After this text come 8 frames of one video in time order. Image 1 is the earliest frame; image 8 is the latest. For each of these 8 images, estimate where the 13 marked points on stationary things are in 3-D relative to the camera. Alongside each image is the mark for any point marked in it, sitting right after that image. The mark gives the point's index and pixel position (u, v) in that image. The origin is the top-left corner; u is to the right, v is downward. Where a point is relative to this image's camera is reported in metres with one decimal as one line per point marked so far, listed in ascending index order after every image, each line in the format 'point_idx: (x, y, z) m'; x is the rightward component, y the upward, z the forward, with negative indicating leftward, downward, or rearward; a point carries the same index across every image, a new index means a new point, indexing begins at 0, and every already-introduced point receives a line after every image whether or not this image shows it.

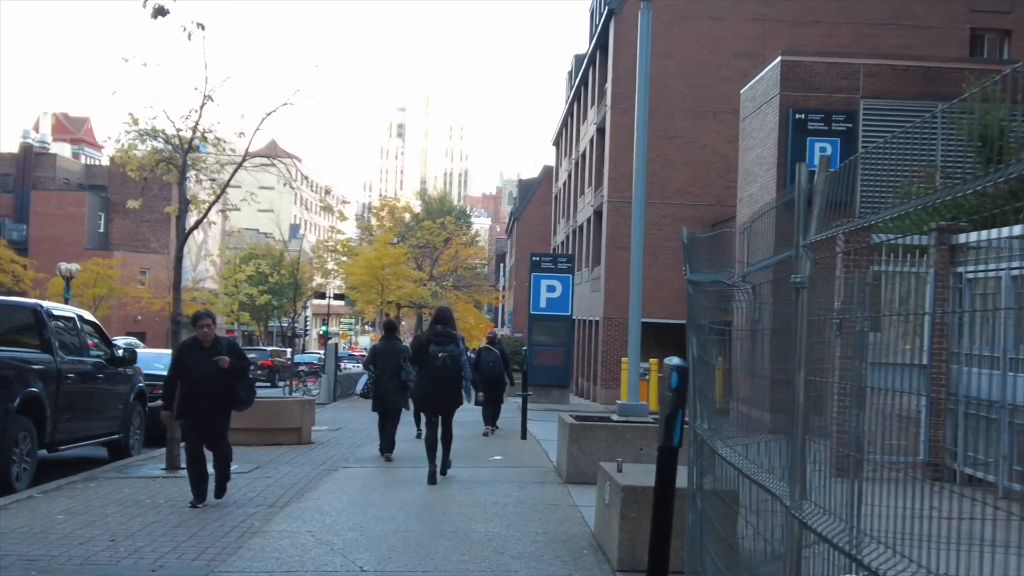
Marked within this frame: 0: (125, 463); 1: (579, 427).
0: (-4.4, -2.0, +11.9) m
1: (+0.7, -1.4, +10.6) m
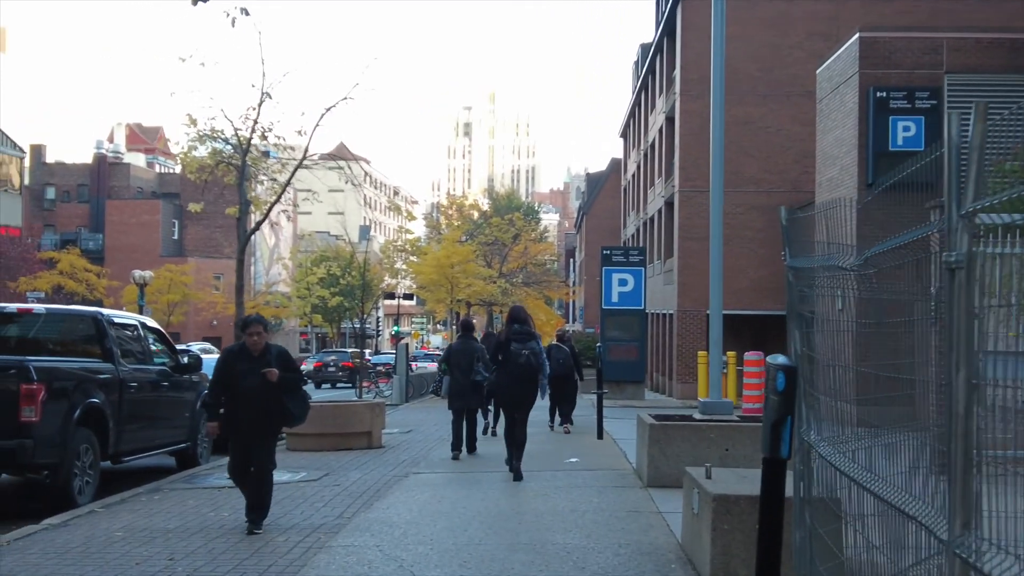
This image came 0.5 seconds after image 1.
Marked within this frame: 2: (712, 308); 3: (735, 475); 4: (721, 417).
0: (-3.6, -2.1, +11.6) m
1: (+1.4, -1.3, +10.0) m
2: (+2.2, -0.2, +11.2) m
3: (+1.5, -1.3, +6.9) m
4: (+2.1, -1.3, +10.5) m
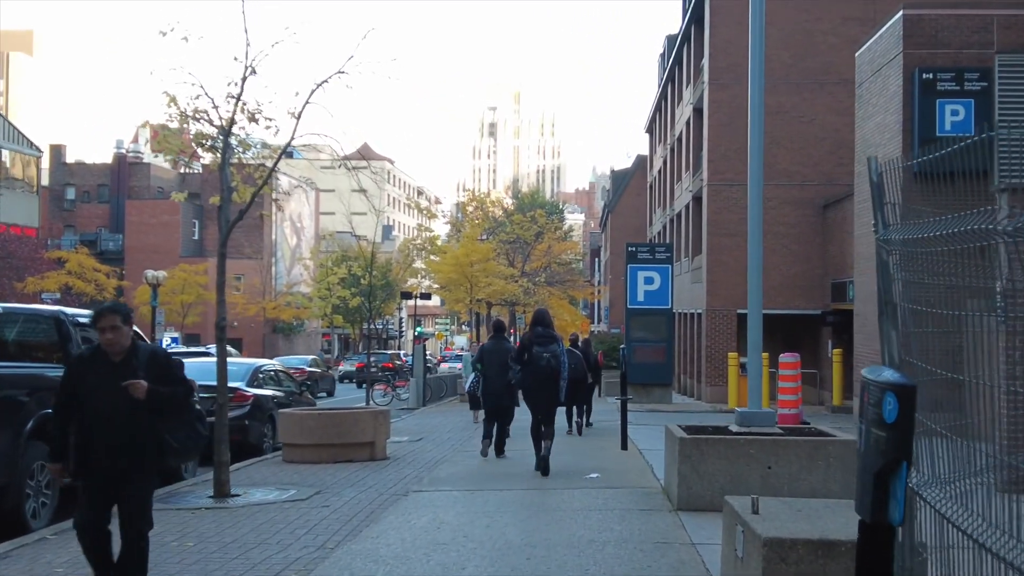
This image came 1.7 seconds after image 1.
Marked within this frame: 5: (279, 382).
0: (-3.4, -2.0, +10.5) m
1: (+1.5, -1.3, +8.7) m
2: (+2.3, -0.2, +9.9) m
3: (+1.5, -1.2, +5.7) m
4: (+2.2, -1.3, +9.3) m
5: (-3.5, -1.4, +15.7) m
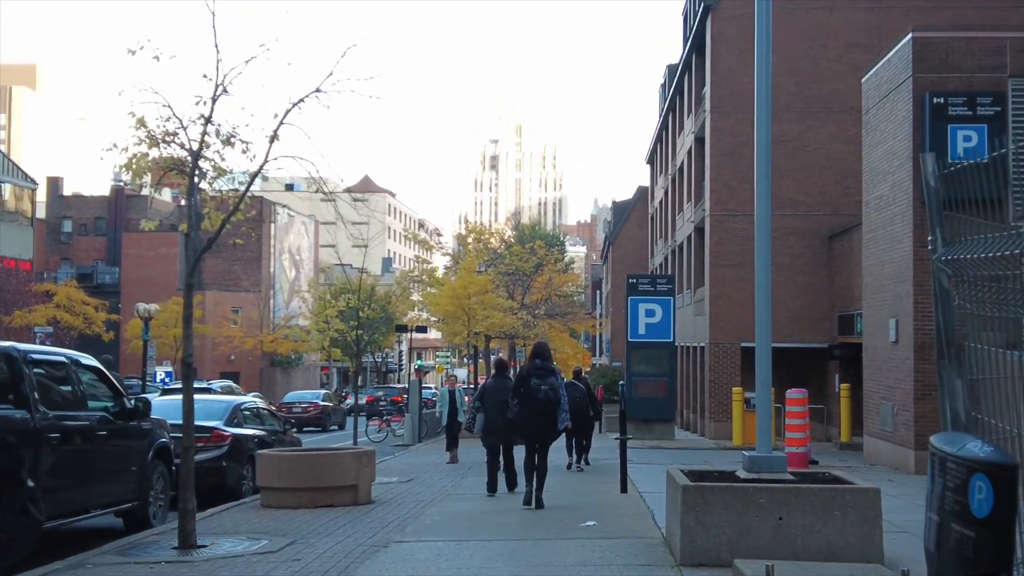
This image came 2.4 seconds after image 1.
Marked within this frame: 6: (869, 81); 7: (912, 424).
0: (-3.5, -2.3, +9.8) m
1: (+1.4, -1.5, +8.0) m
2: (+2.2, -0.5, +9.2) m
3: (+1.4, -1.4, +4.9) m
4: (+2.1, -1.5, +8.5) m
5: (-3.6, -1.9, +14.9) m
6: (+6.7, +3.9, +19.5) m
7: (+6.5, -2.2, +17.0) m
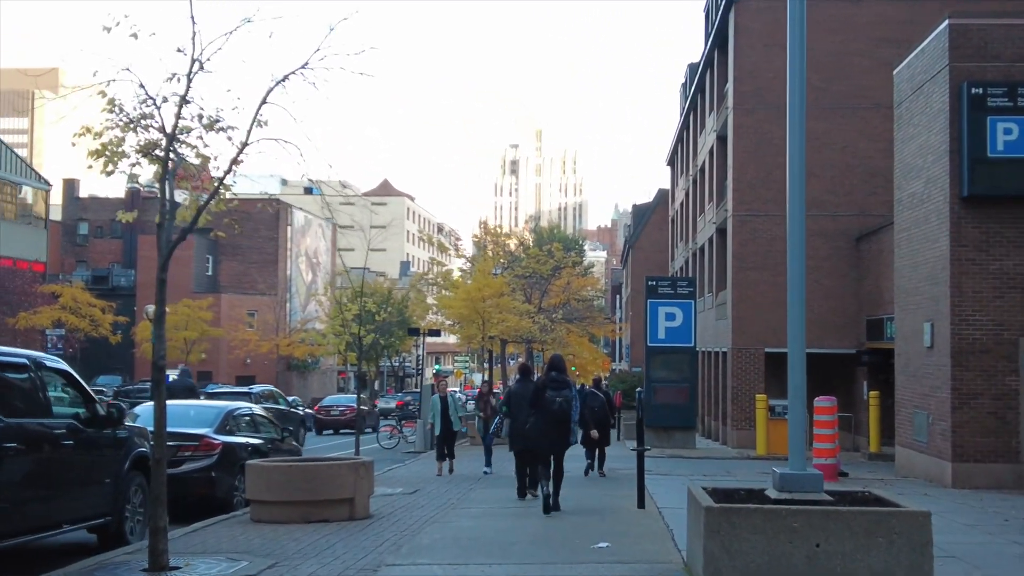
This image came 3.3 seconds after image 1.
0: (-3.5, -2.3, +8.9) m
1: (+1.4, -1.5, +7.0) m
2: (+2.2, -0.5, +8.3) m
3: (+1.3, -1.3, +4.0) m
4: (+2.1, -1.5, +7.6) m
5: (-3.5, -1.9, +14.1) m
6: (+6.9, +3.8, +18.5) m
7: (+6.7, -2.2, +16.0) m
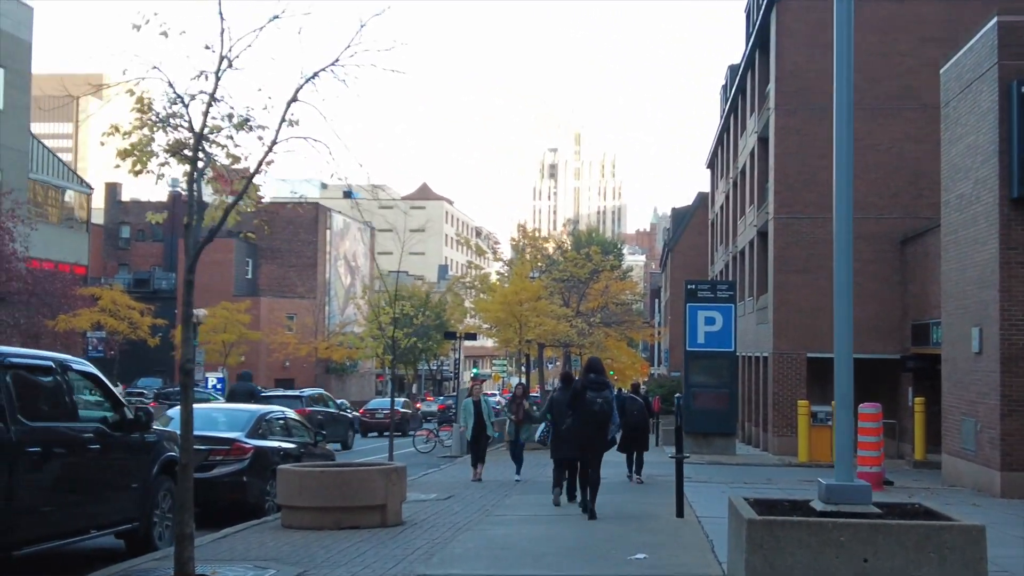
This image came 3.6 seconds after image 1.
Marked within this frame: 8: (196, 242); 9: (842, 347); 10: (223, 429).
0: (-3.2, -2.3, +8.8) m
1: (+1.6, -1.5, +6.7) m
2: (+2.5, -0.5, +7.9) m
3: (+1.4, -1.3, +3.7) m
4: (+2.4, -1.5, +7.2) m
5: (-3.0, -1.9, +14.0) m
6: (+7.6, +3.7, +18.0) m
7: (+7.2, -2.3, +15.5) m
8: (-2.6, +0.4, +8.5) m
9: (+2.5, -0.4, +7.9) m
10: (-3.5, -1.7, +12.8) m
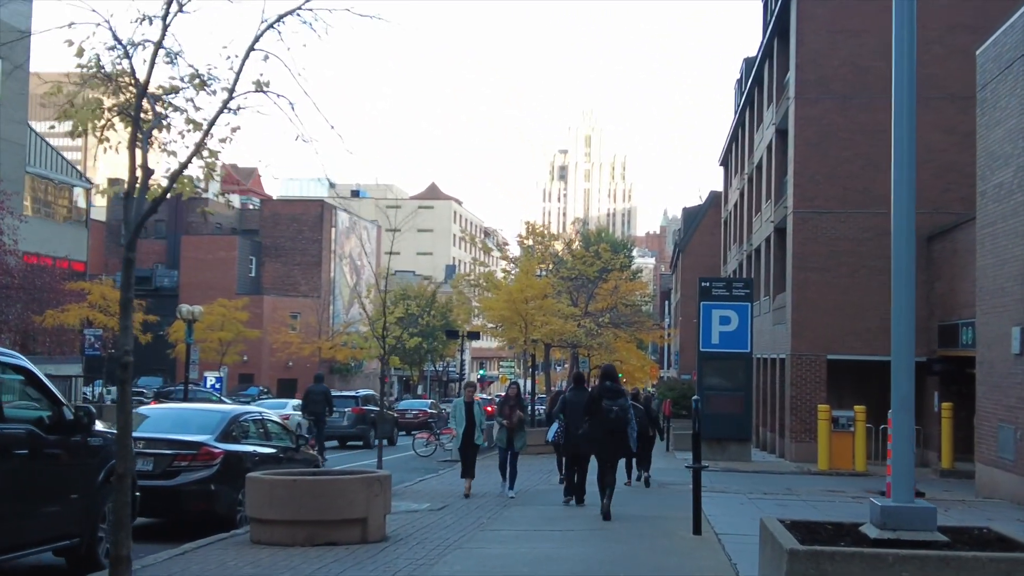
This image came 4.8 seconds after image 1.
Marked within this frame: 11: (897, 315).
0: (-3.3, -2.2, +7.6) m
1: (+1.6, -1.4, +5.5) m
2: (+2.4, -0.4, +6.7) m
3: (+1.3, -1.2, +2.5) m
4: (+2.3, -1.4, +6.0) m
5: (-3.0, -1.8, +12.8) m
6: (+7.6, +3.8, +16.8) m
7: (+7.2, -2.2, +14.2) m
8: (-2.6, +0.5, +7.3) m
9: (+2.4, -0.3, +6.7) m
10: (-3.6, -1.6, +11.6) m
11: (+2.5, -0.1, +6.8) m
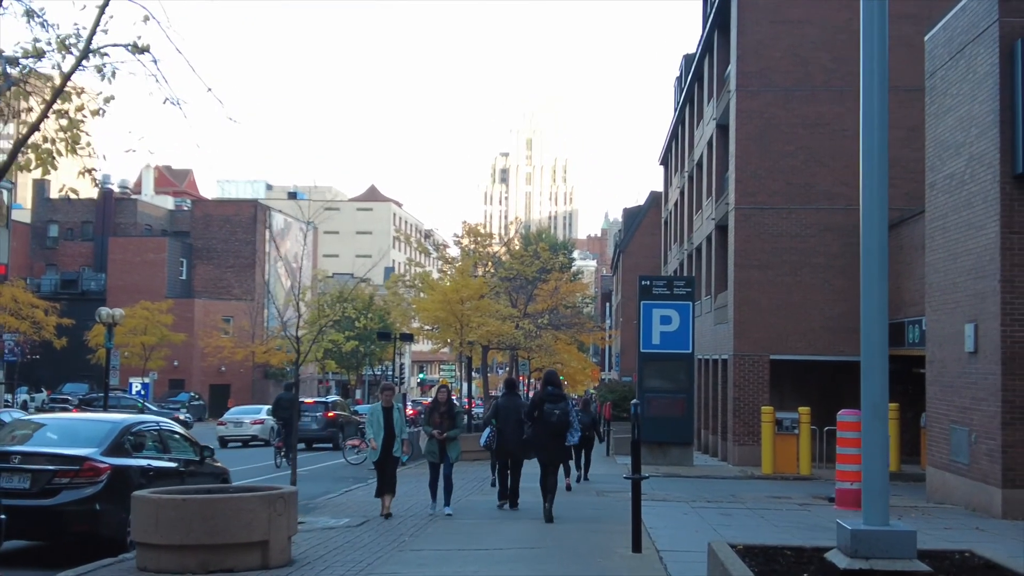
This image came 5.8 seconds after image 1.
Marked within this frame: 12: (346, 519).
0: (-3.8, -2.1, +6.4) m
1: (+1.1, -1.3, +4.6) m
2: (+1.9, -0.3, +5.8) m
3: (+1.1, -1.1, +1.5) m
4: (+1.8, -1.4, +5.1) m
5: (-3.8, -1.8, +11.6) m
6: (+6.5, +3.9, +16.2) m
7: (+6.3, -2.2, +13.5) m
8: (-3.2, +0.6, +6.2) m
9: (+1.9, -0.3, +5.8) m
10: (-4.3, -1.5, +10.3) m
11: (+2.0, 0.0, +5.9) m
12: (-2.0, -2.8, +12.9) m
